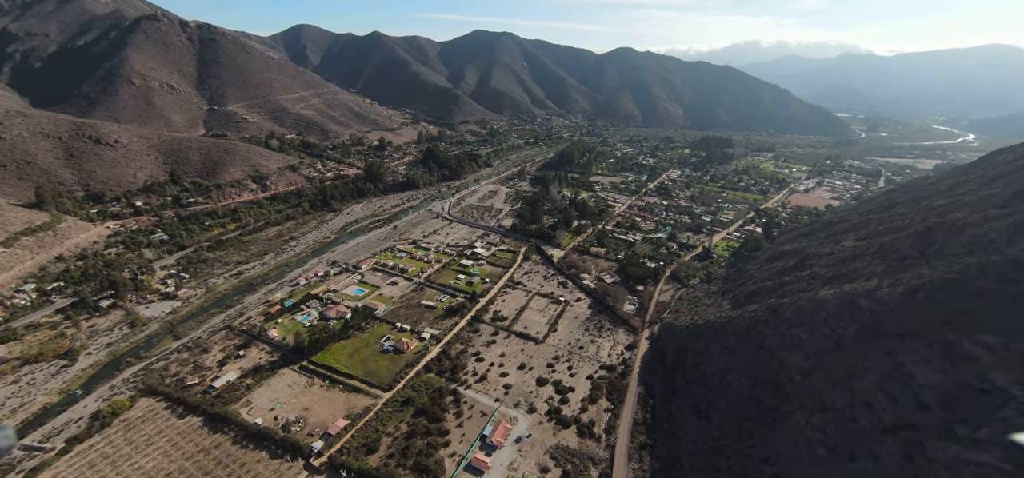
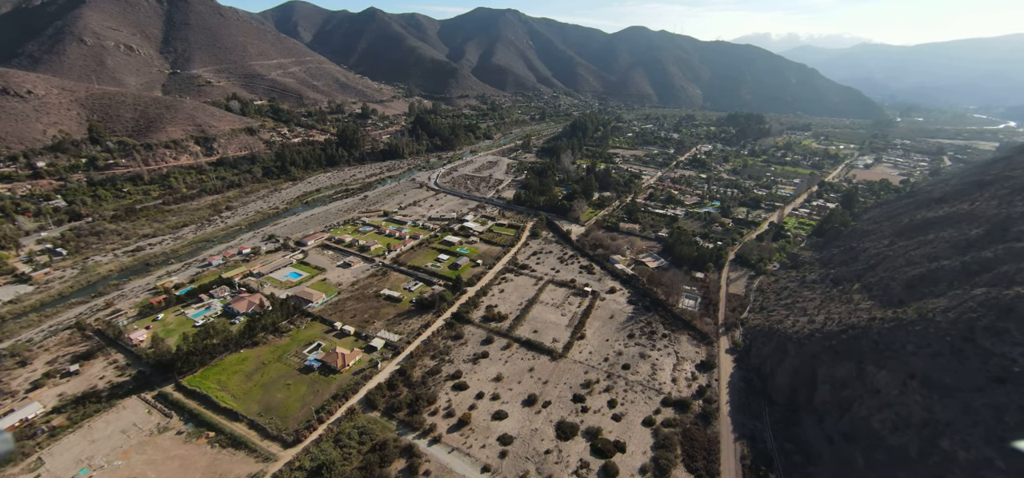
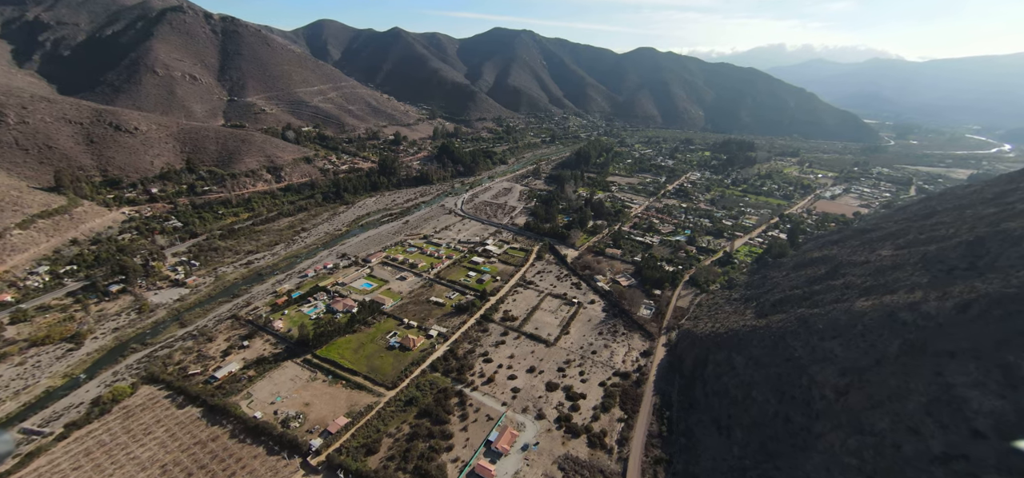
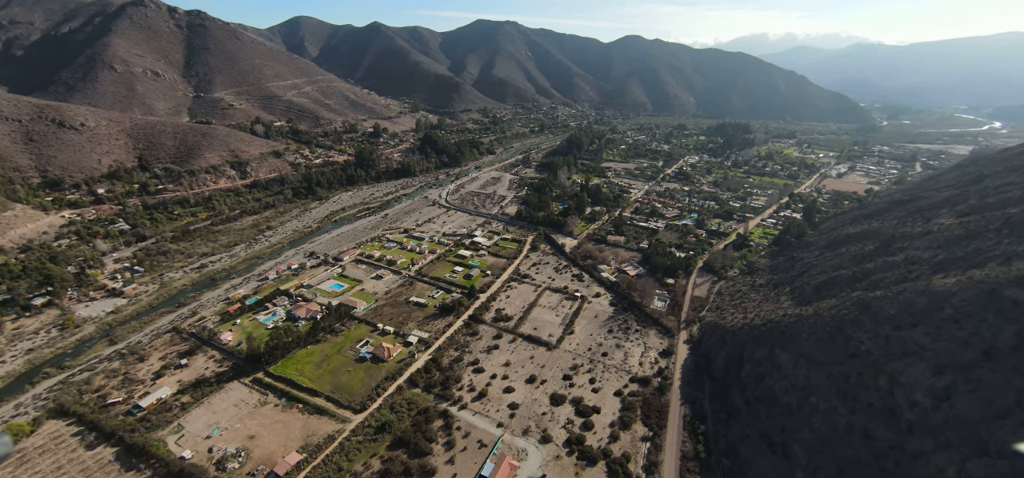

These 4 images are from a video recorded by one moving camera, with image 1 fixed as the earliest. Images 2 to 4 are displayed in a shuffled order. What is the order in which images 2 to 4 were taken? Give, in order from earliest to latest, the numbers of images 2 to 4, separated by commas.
3, 4, 2
